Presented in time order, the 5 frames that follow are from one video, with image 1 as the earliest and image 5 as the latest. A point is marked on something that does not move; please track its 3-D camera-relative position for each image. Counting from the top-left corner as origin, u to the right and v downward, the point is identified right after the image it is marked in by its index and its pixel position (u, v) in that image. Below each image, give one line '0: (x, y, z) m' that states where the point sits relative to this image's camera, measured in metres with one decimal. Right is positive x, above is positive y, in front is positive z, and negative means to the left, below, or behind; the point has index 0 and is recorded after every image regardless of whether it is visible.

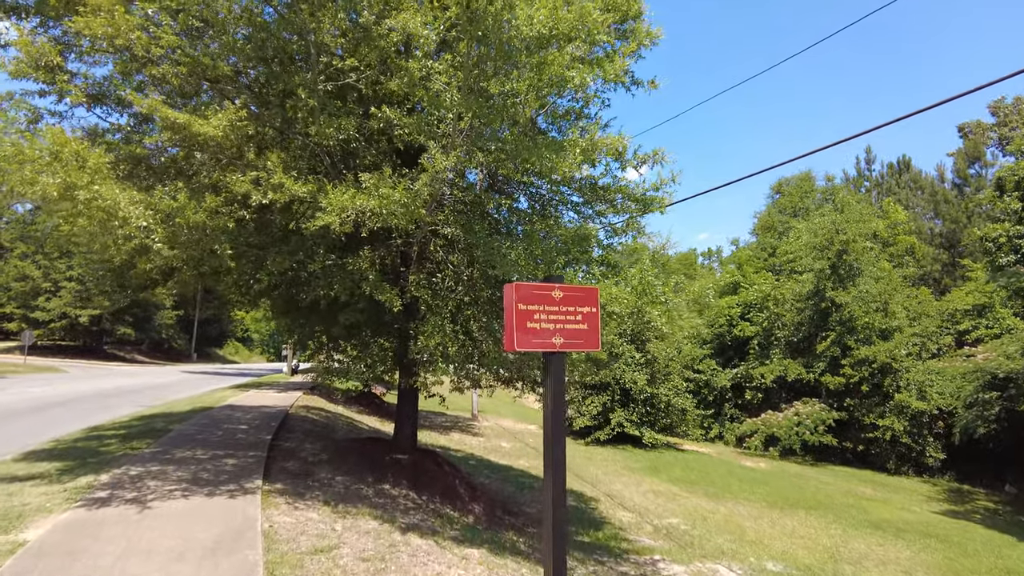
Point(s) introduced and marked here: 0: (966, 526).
0: (+10.6, -5.5, +15.3) m
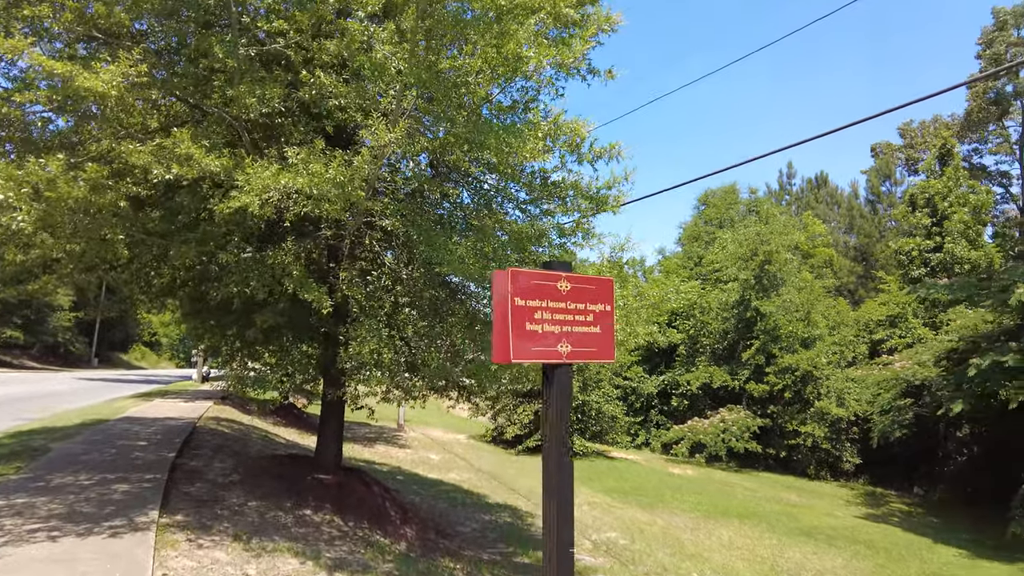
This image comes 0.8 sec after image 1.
0: (+9.0, -5.8, +15.6) m
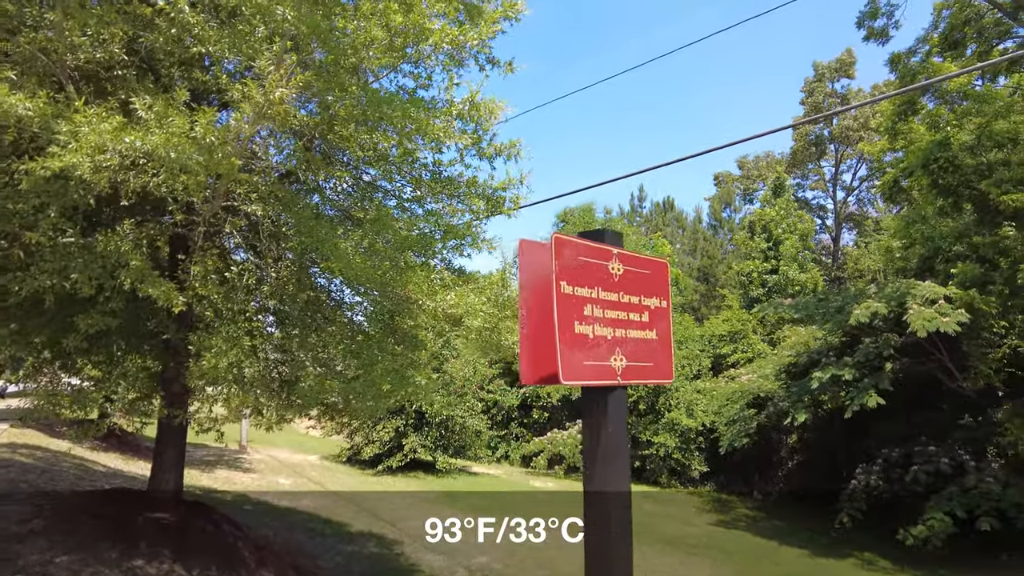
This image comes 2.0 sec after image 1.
0: (+5.7, -6.2, +16.5) m
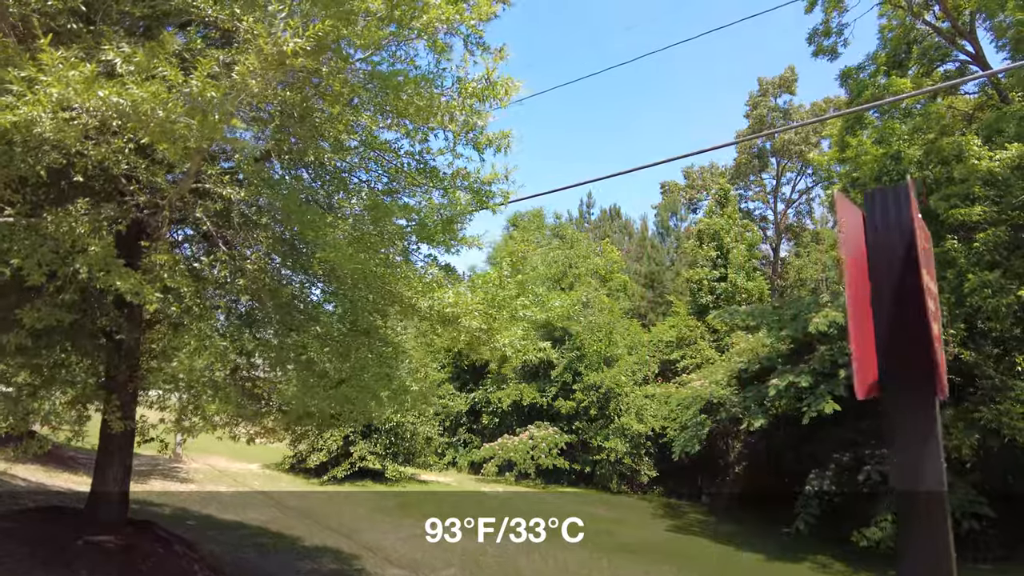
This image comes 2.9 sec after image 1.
0: (+4.6, -6.4, +16.5) m
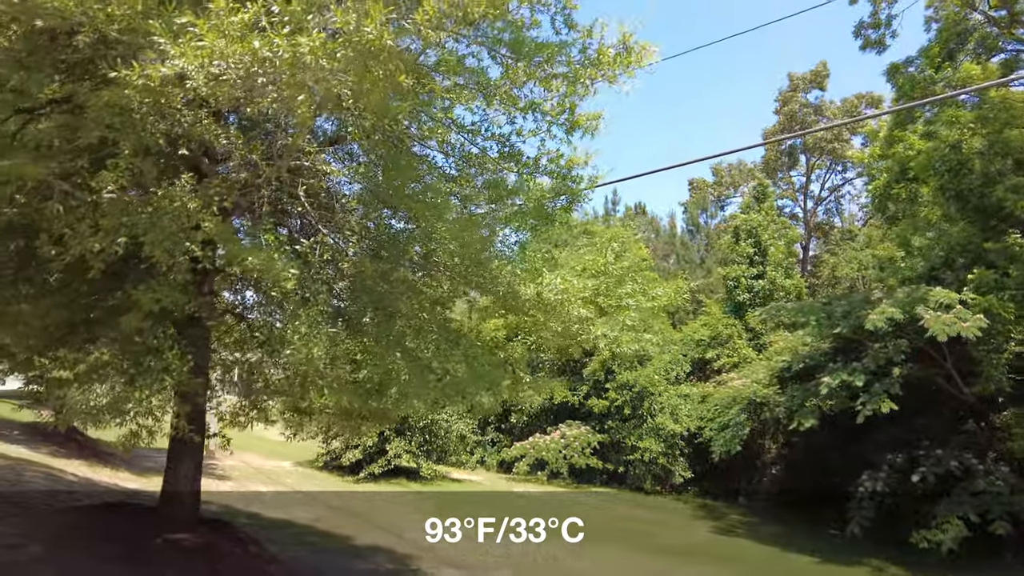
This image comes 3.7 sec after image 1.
0: (+5.6, -6.3, +16.1) m
